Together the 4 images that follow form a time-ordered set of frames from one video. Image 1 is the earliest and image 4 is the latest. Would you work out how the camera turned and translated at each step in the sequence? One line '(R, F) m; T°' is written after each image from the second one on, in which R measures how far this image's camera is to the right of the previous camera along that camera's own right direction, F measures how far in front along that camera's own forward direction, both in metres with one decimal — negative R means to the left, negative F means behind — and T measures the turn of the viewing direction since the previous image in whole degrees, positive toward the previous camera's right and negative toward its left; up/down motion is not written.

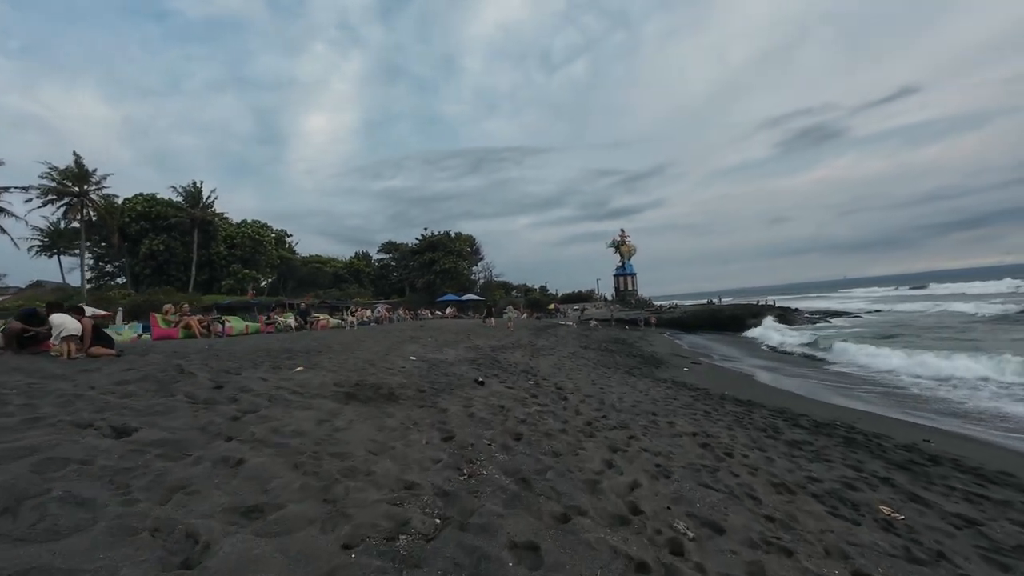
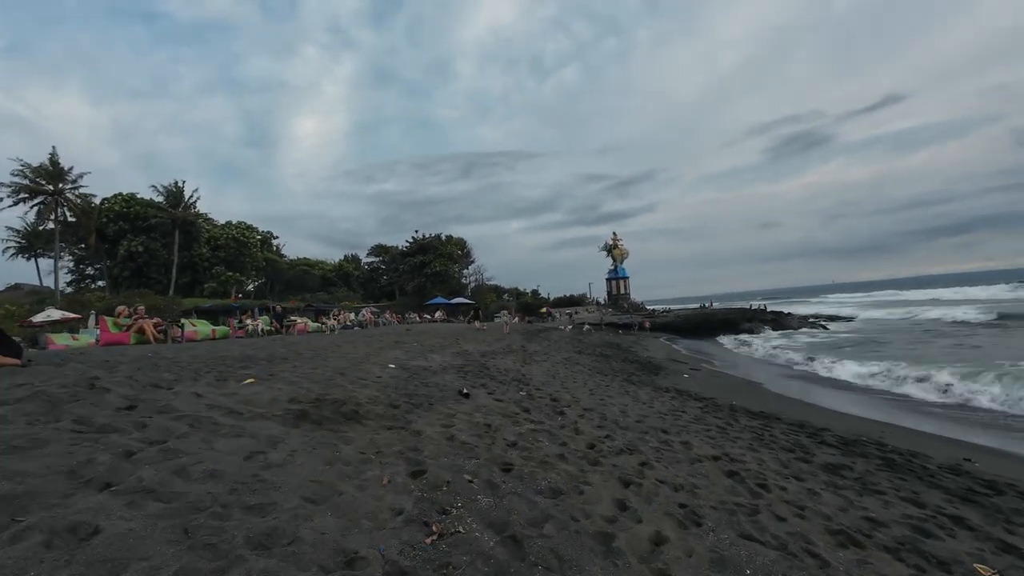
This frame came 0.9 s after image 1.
(0.0, +1.1) m; +1°
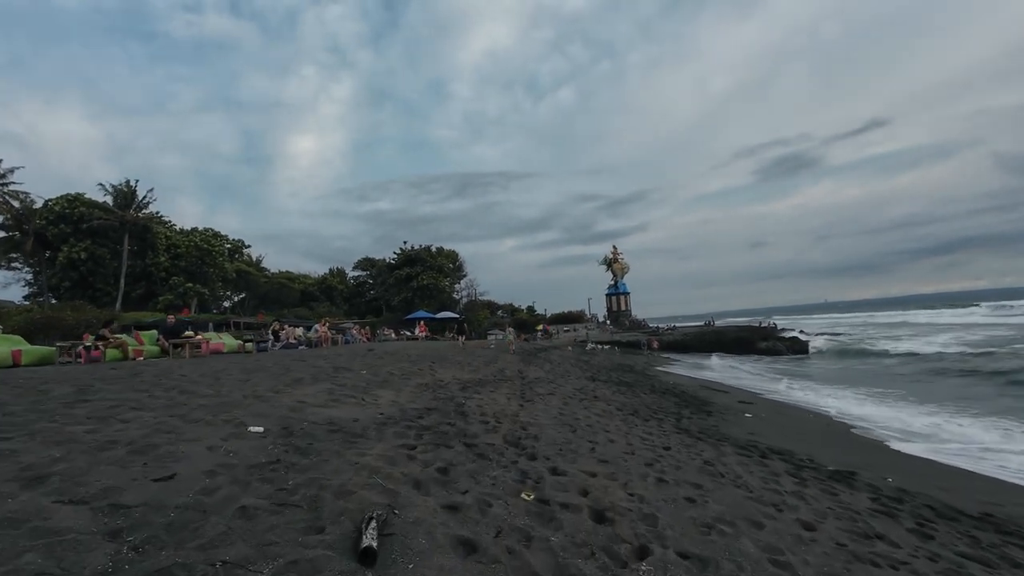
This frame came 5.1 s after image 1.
(0.0, +5.3) m; +1°
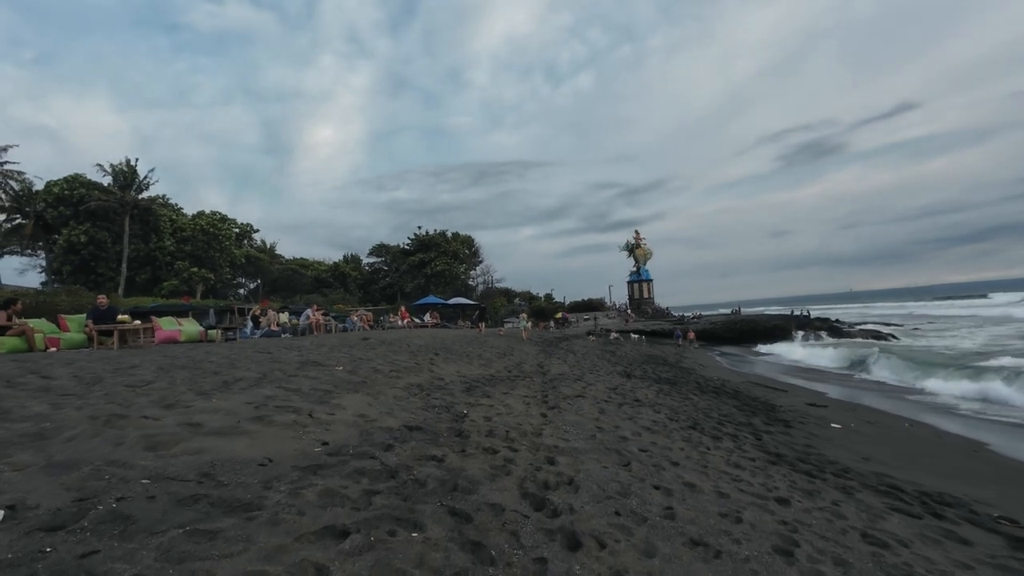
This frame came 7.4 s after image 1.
(0.0, +2.9) m; -2°
